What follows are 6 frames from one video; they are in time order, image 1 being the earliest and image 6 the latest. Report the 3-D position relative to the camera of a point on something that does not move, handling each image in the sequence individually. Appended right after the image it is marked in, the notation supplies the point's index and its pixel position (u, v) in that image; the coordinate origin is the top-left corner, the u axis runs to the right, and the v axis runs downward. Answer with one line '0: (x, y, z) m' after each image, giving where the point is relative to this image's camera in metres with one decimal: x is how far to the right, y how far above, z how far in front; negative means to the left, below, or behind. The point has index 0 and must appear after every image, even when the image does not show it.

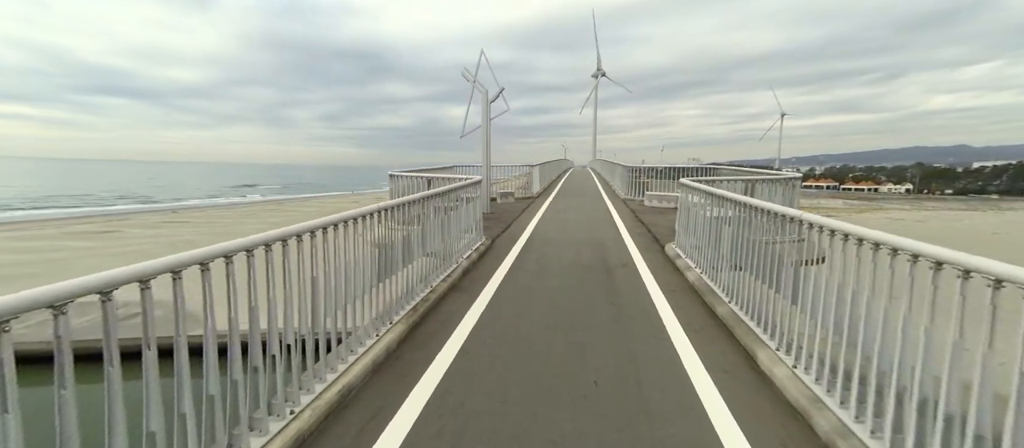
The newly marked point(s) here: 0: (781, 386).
0: (+2.1, -1.2, +3.1) m
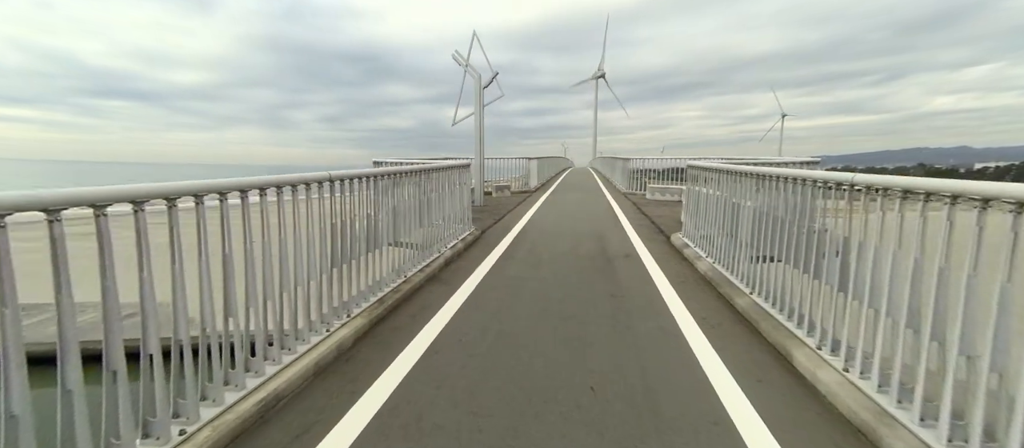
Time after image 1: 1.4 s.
0: (+2.0, -1.1, +2.7) m
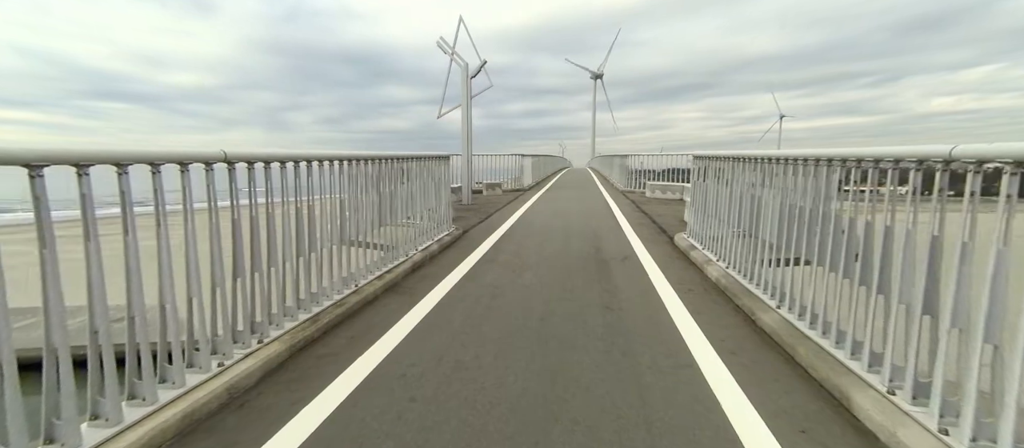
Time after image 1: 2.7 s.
0: (+1.8, -1.1, +2.2) m
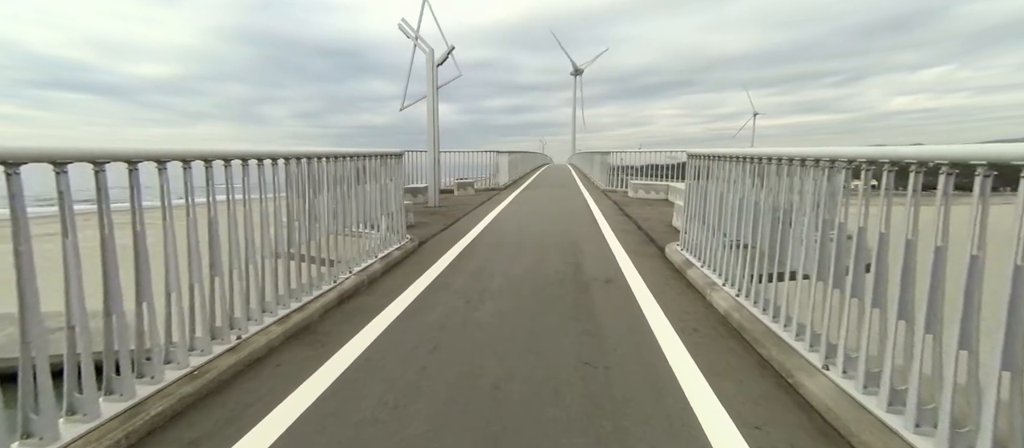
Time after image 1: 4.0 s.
0: (+1.6, -1.2, +1.7) m
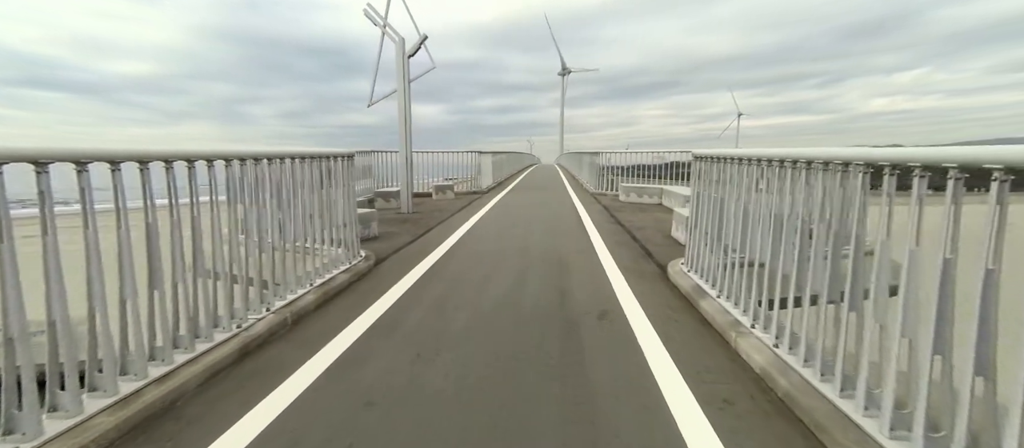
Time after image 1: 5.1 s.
0: (+1.5, -1.2, +1.2) m
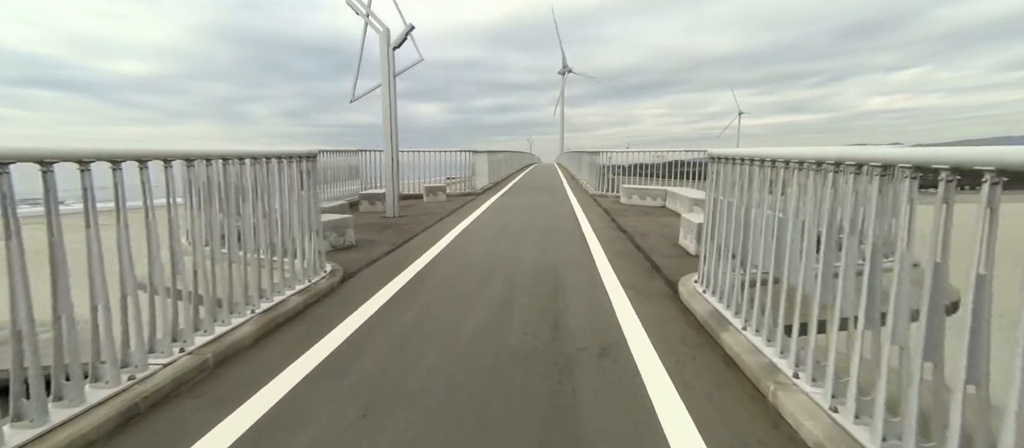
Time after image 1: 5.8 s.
0: (+1.4, -1.3, +0.8) m
